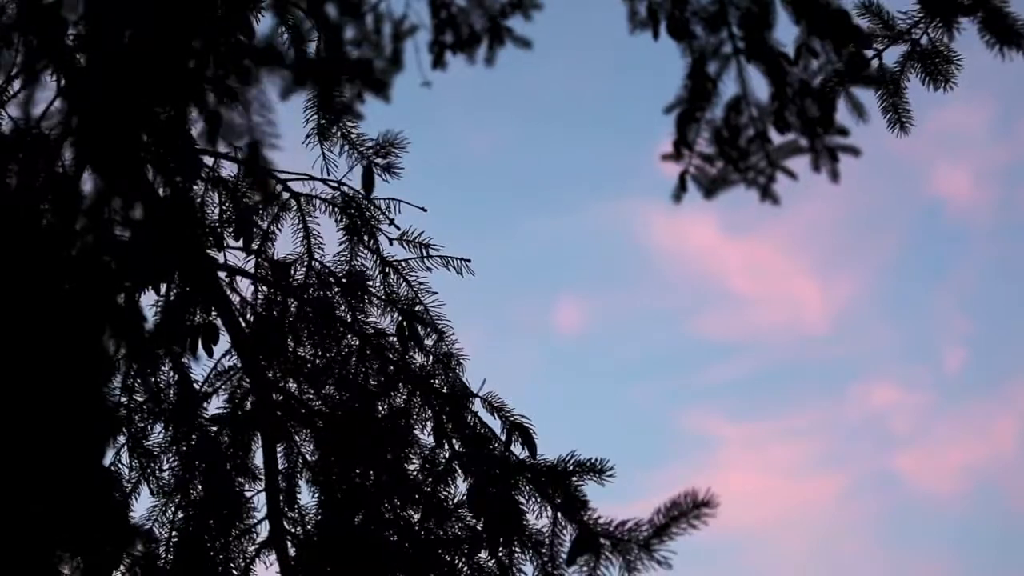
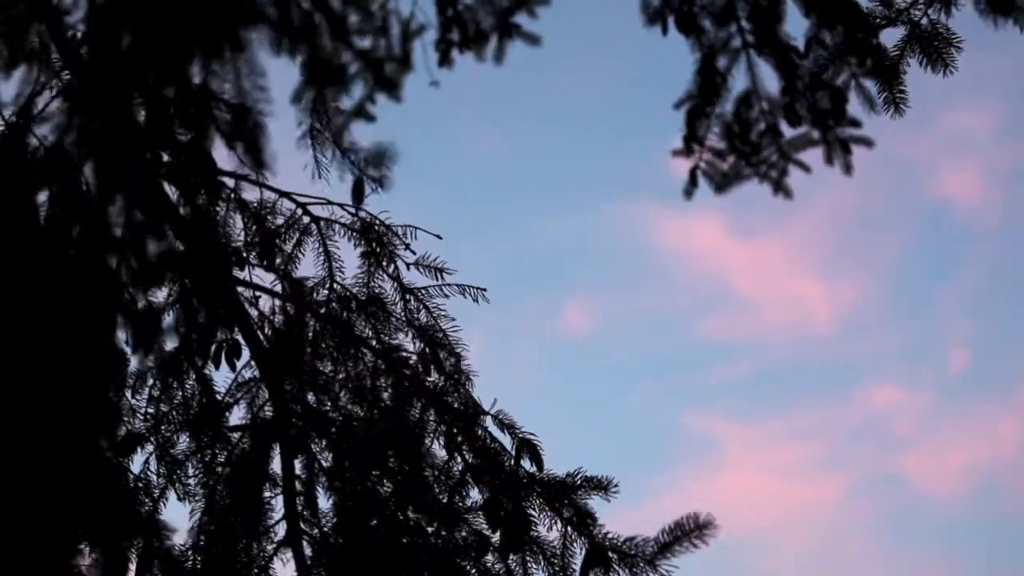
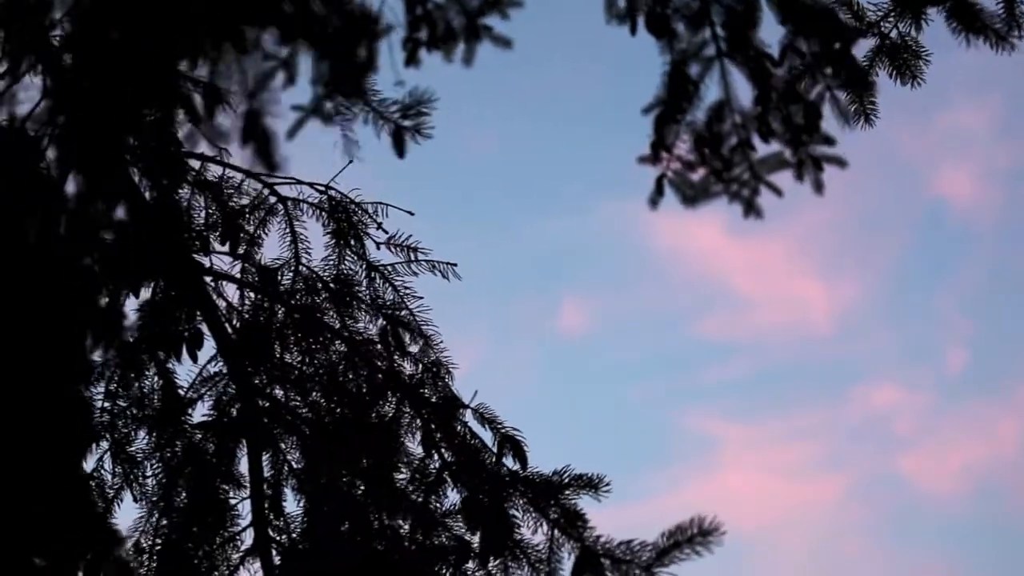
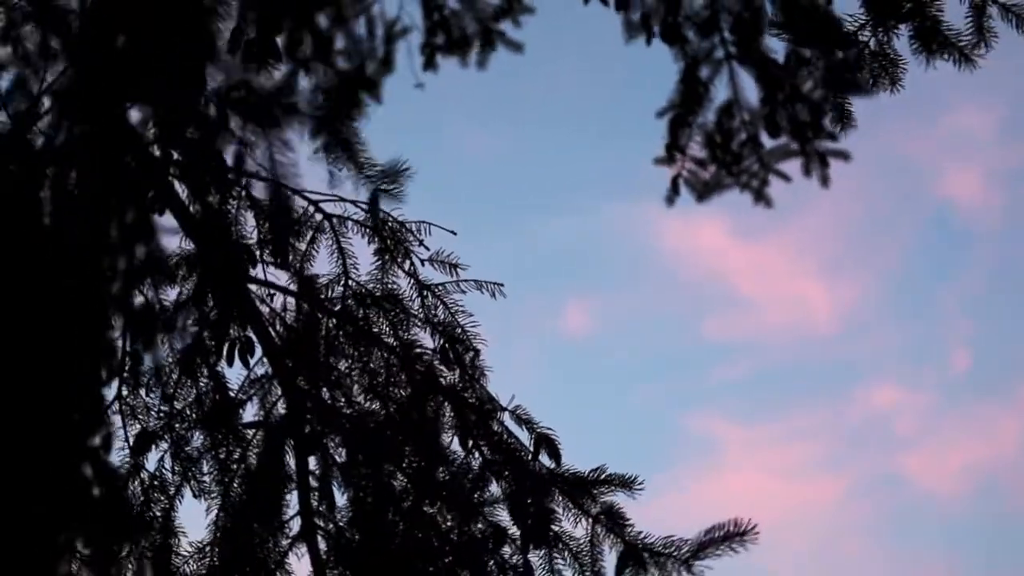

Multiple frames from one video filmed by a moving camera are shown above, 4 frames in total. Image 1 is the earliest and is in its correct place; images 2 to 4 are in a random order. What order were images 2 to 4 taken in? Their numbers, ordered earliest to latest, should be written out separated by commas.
3, 2, 4
